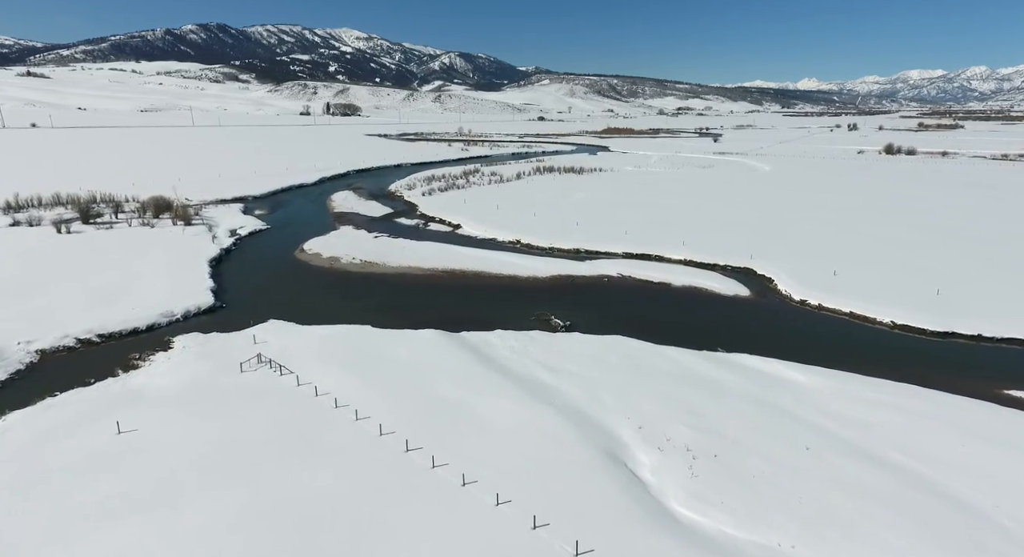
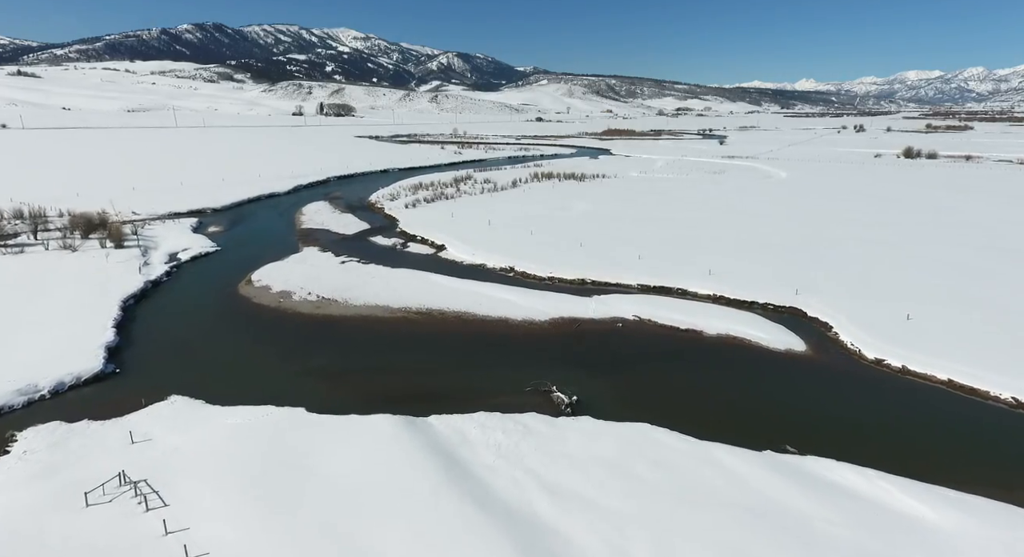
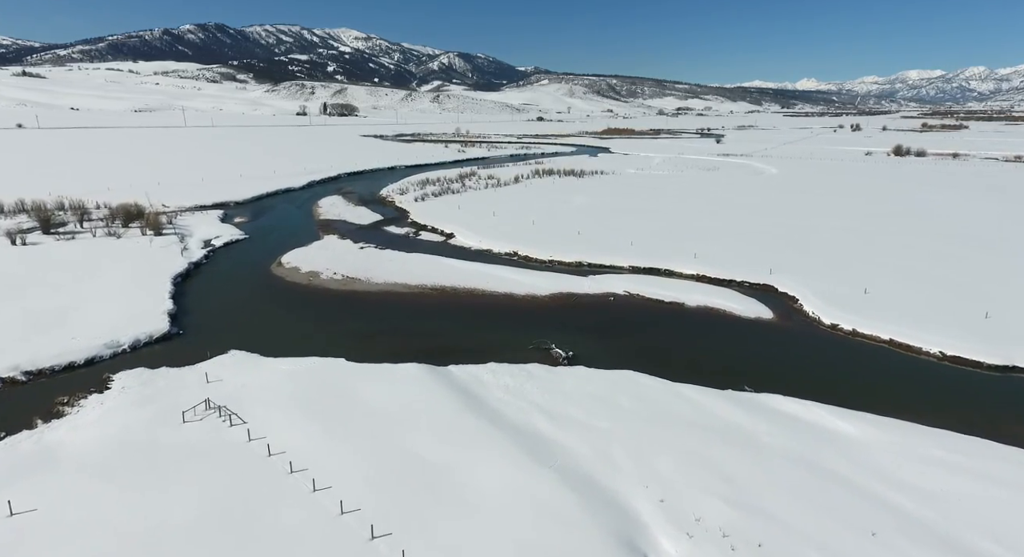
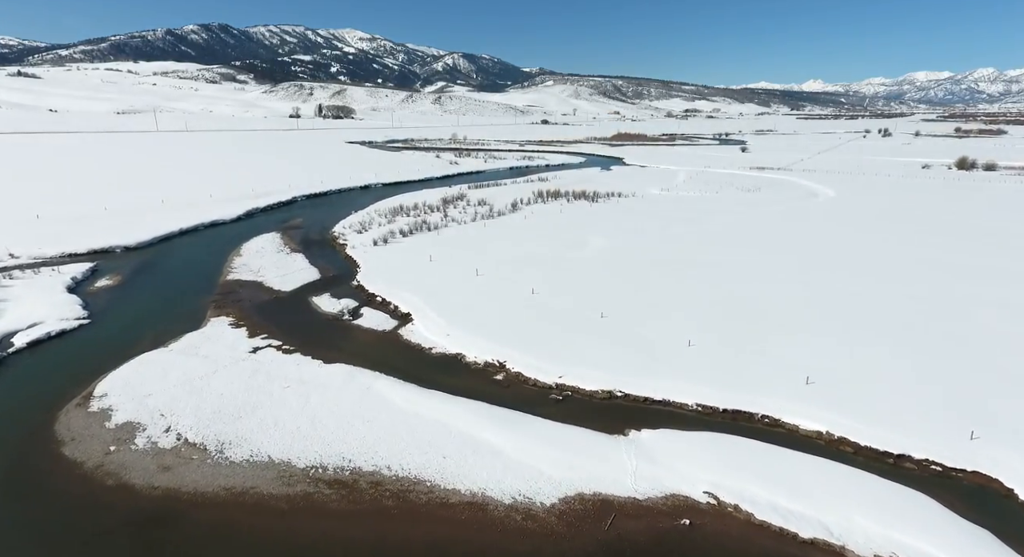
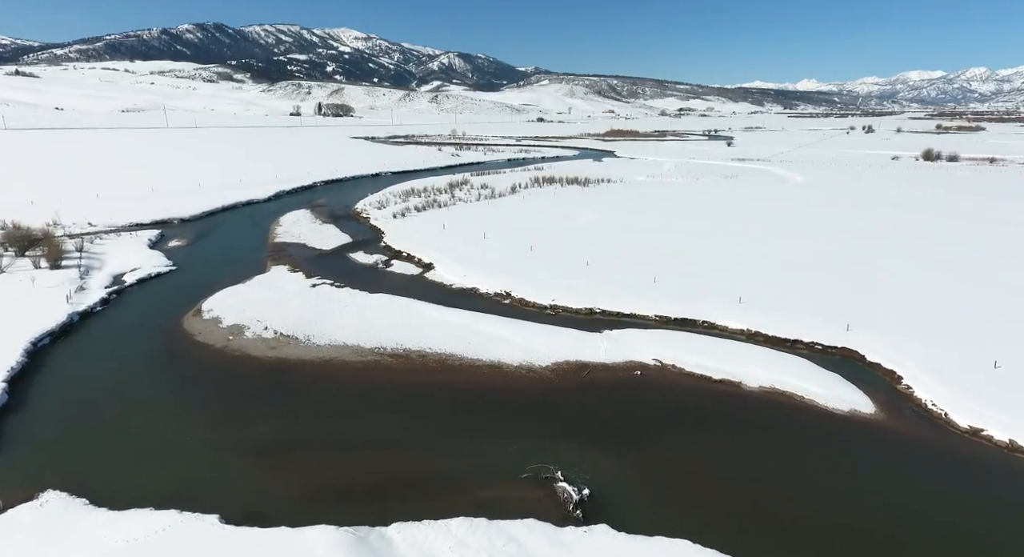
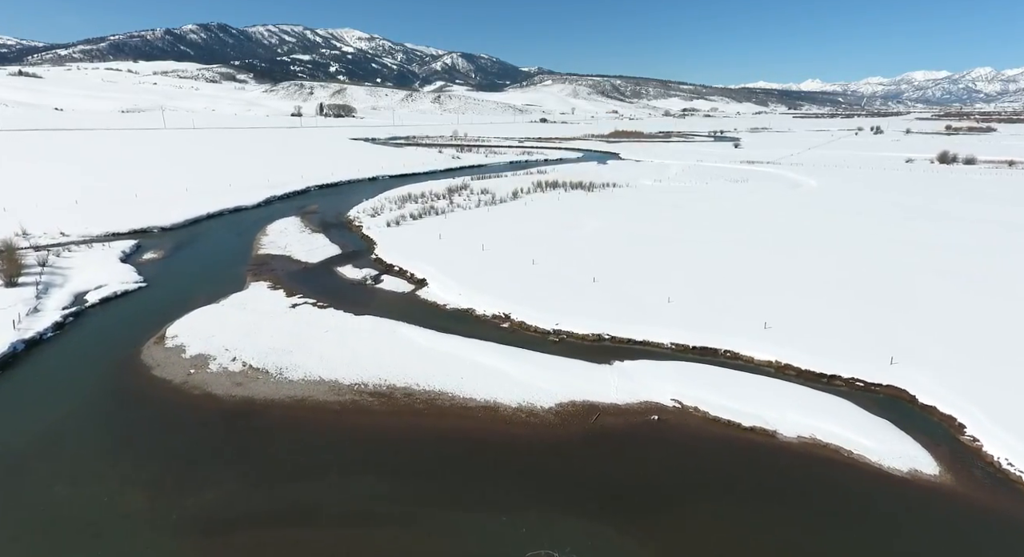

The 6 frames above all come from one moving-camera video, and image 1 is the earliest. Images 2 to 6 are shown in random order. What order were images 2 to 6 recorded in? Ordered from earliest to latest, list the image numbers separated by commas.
3, 2, 5, 6, 4
